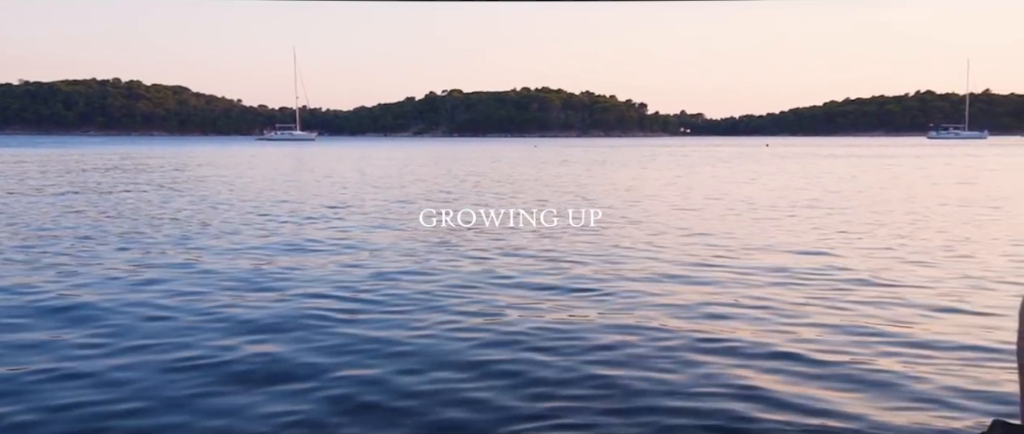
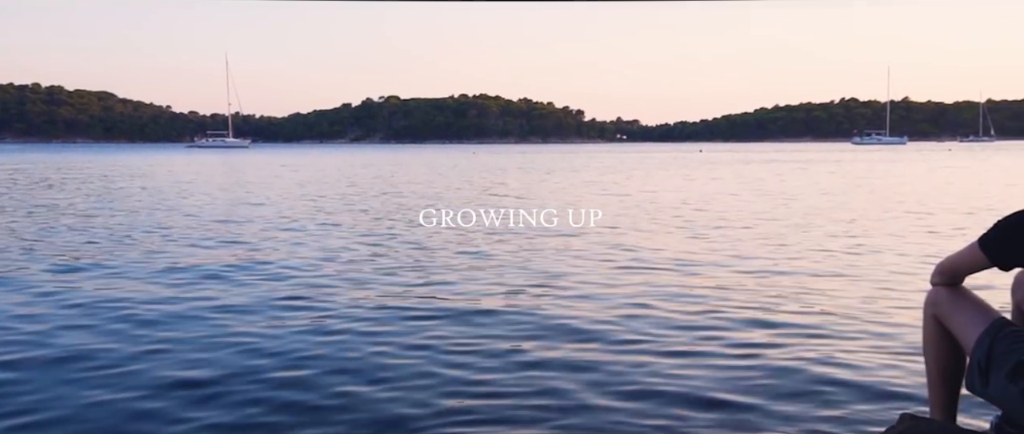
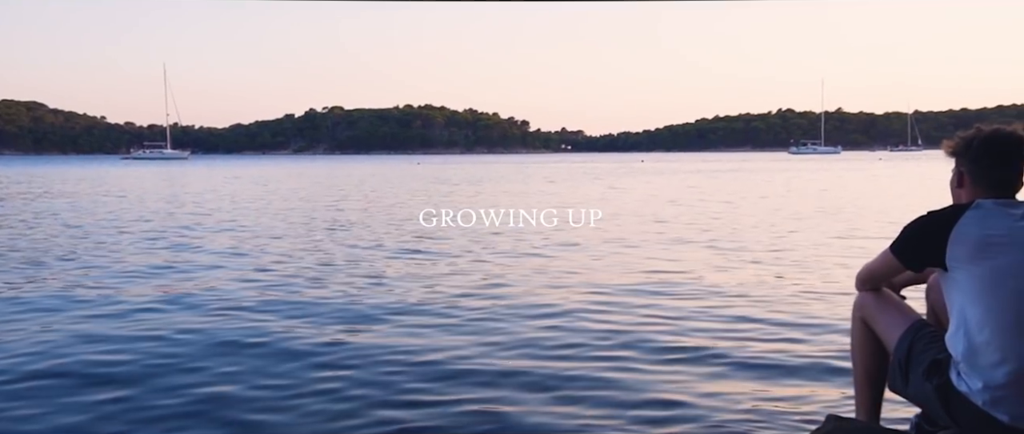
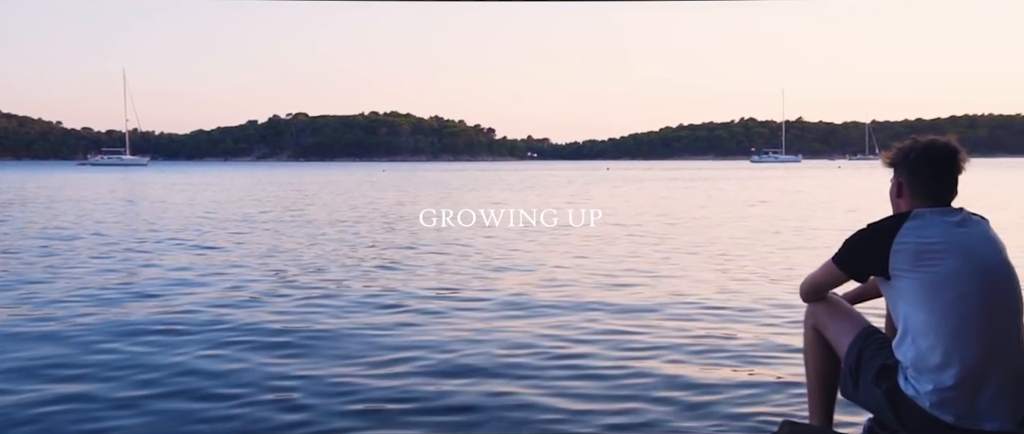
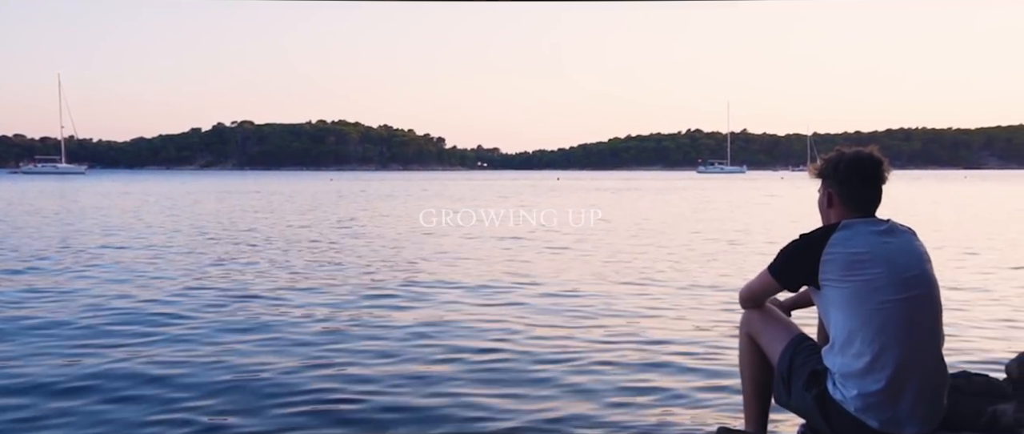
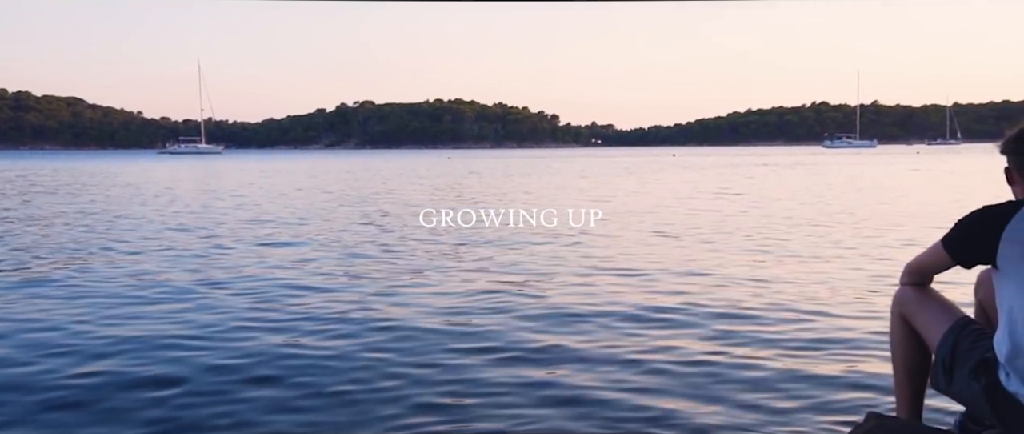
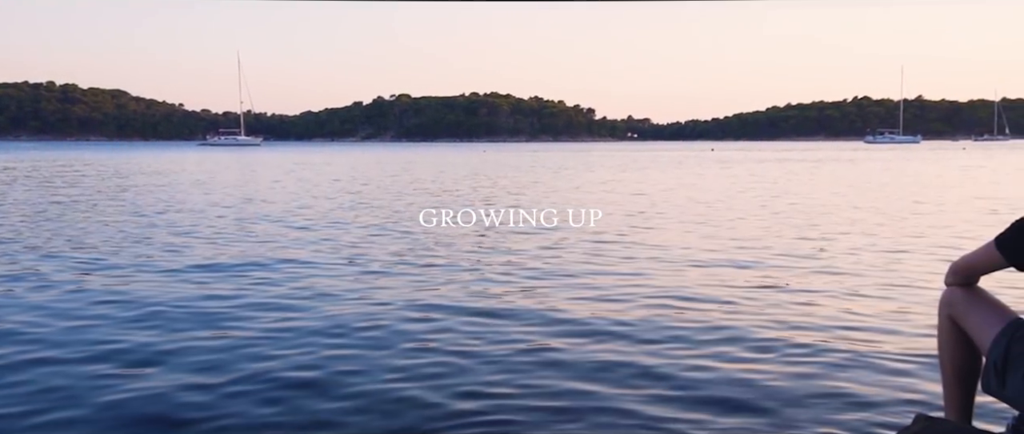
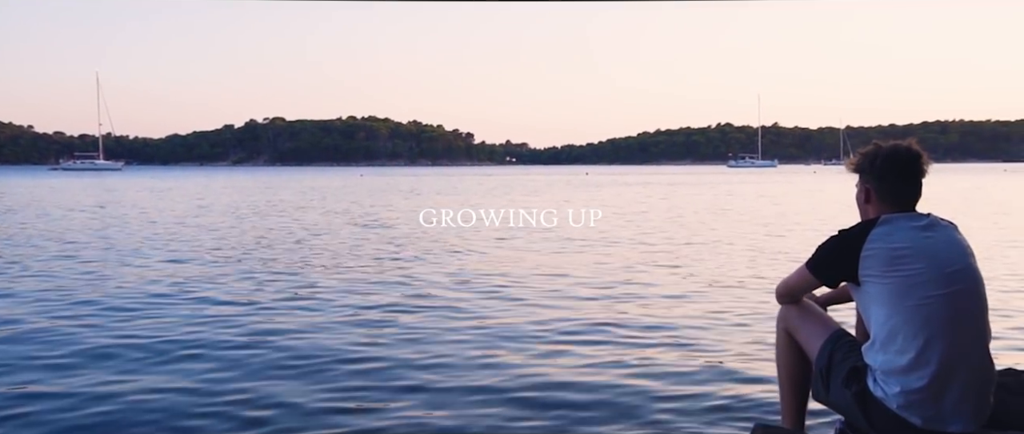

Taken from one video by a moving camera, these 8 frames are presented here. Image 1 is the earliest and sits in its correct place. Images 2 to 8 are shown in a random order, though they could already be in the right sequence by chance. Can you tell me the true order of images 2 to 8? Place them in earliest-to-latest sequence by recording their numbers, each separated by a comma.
7, 2, 6, 3, 4, 8, 5
